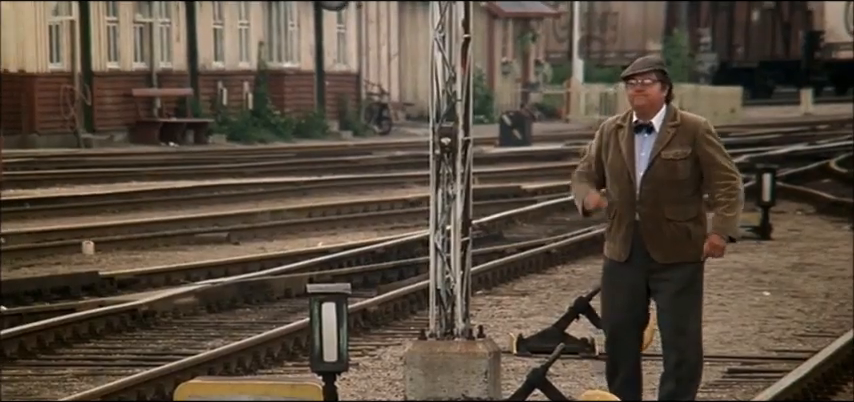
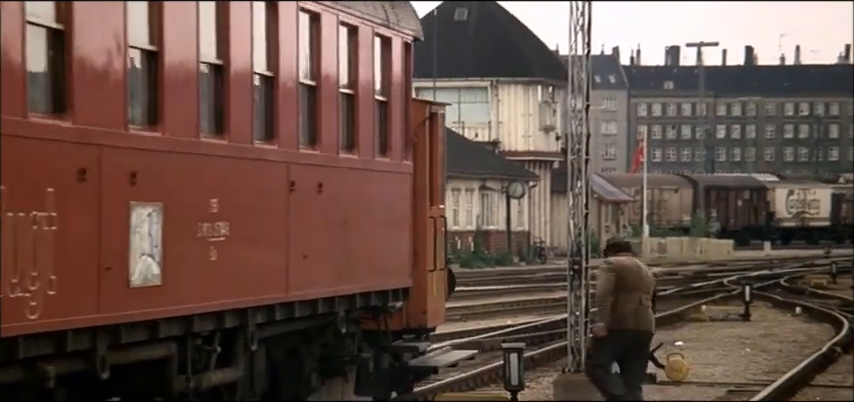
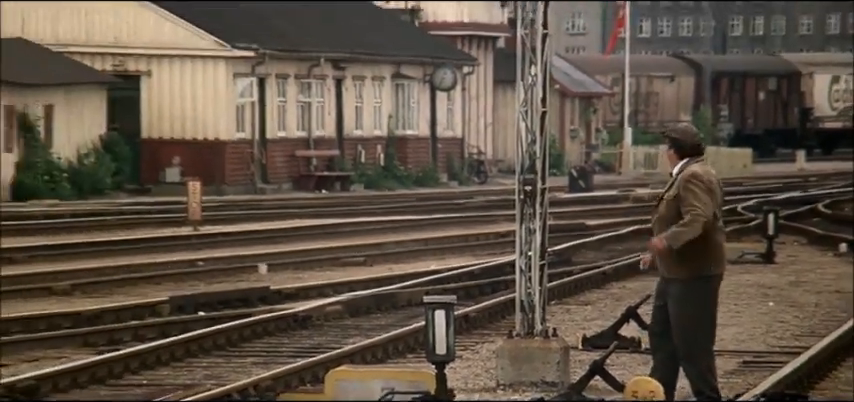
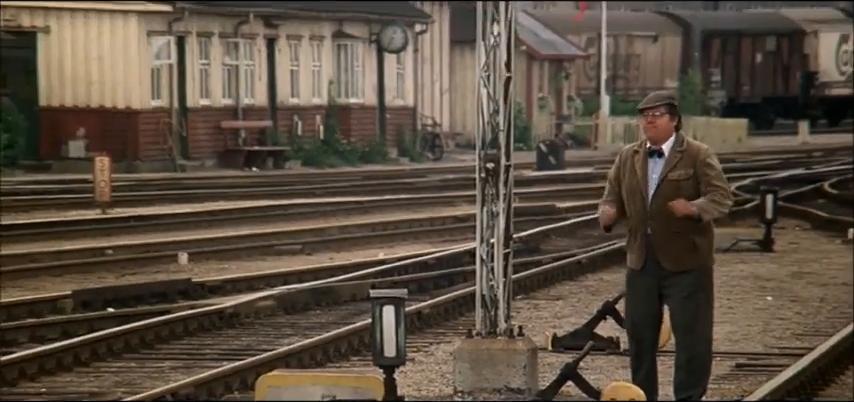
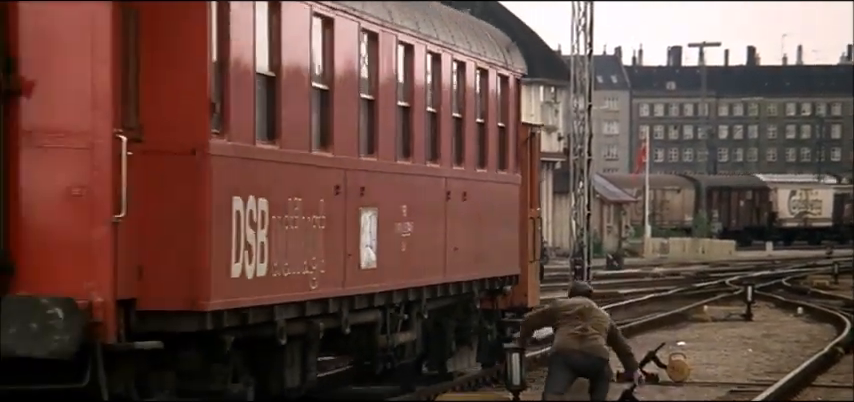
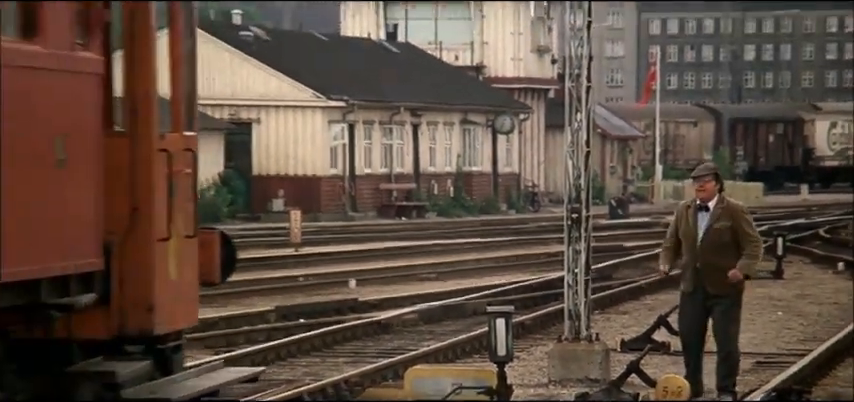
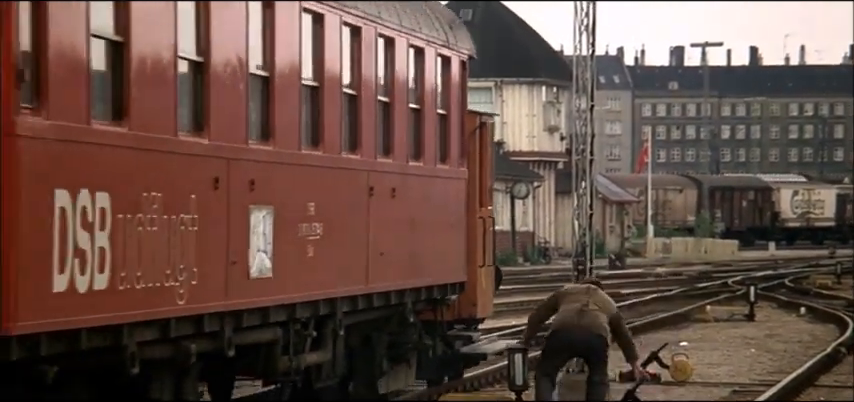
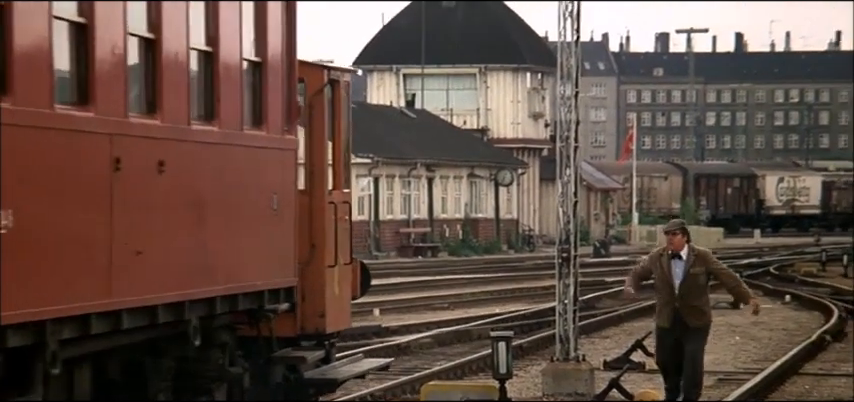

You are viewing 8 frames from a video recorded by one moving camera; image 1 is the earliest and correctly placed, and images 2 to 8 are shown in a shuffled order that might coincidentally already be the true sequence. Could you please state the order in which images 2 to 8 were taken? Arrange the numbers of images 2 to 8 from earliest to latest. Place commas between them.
4, 3, 6, 8, 2, 7, 5
